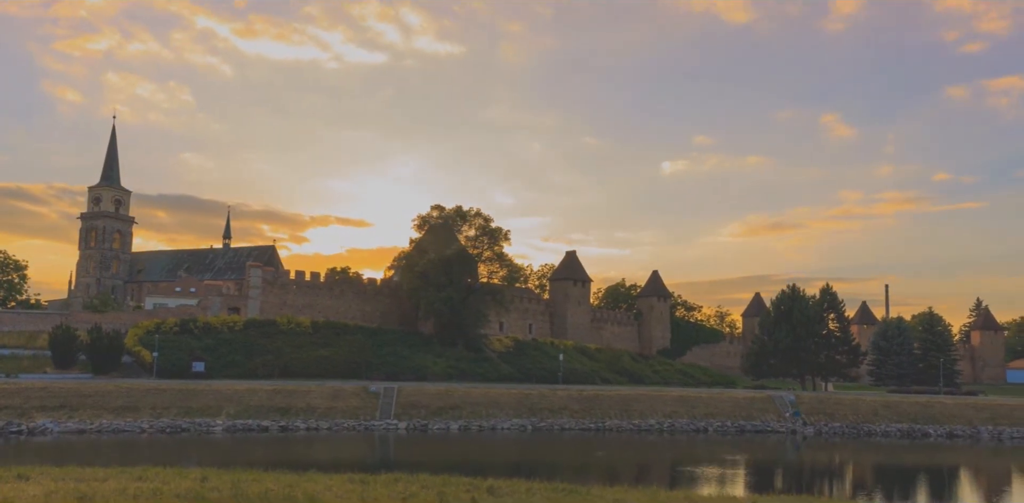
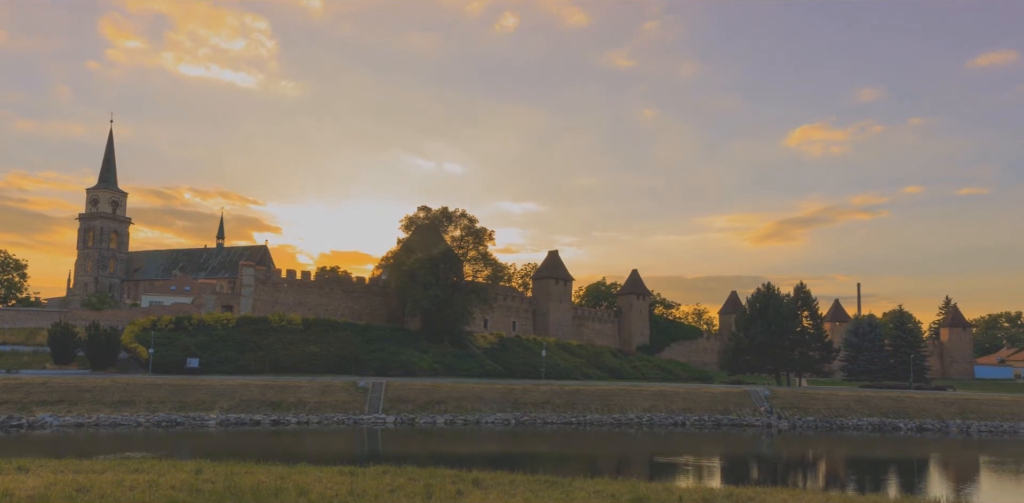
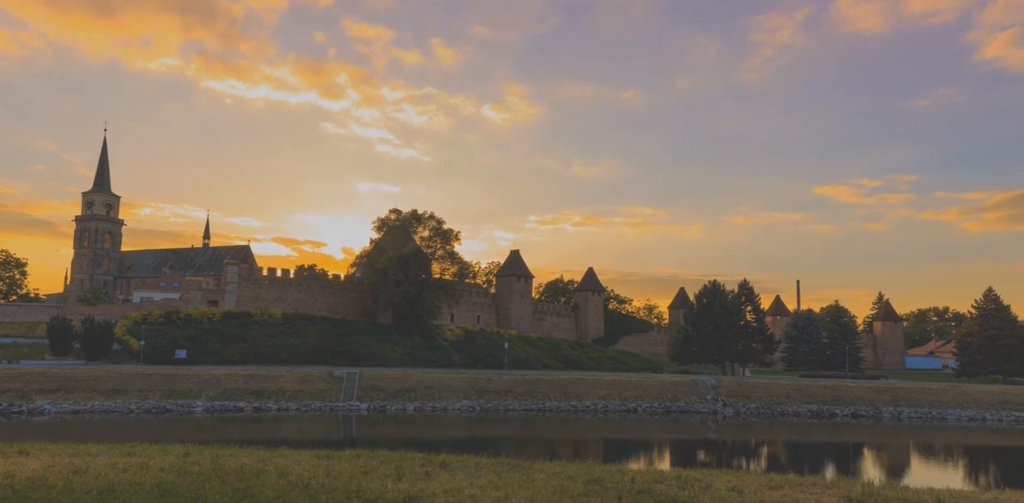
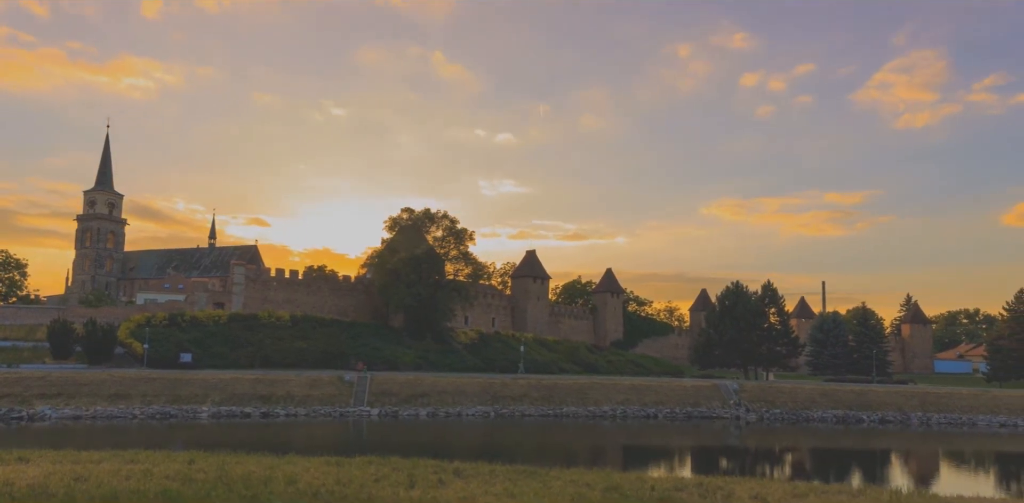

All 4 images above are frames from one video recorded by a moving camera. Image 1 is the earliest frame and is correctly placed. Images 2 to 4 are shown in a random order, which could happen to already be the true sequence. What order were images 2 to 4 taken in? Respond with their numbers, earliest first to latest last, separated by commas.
2, 4, 3
